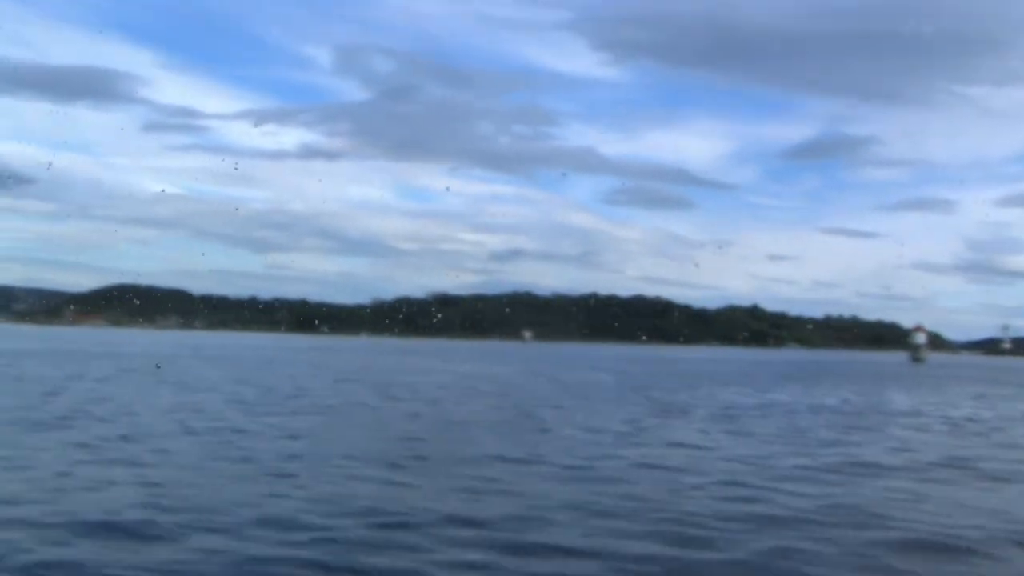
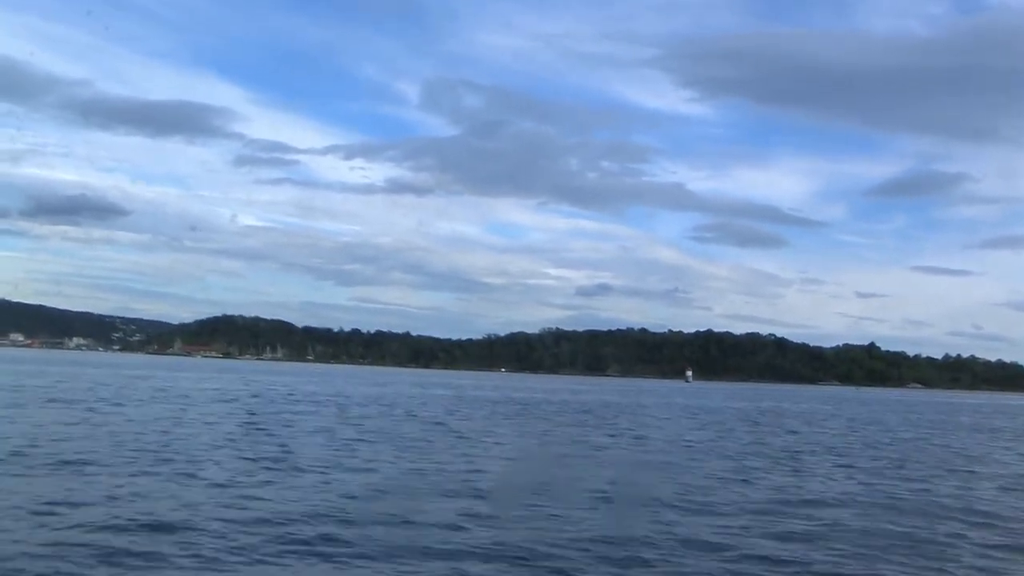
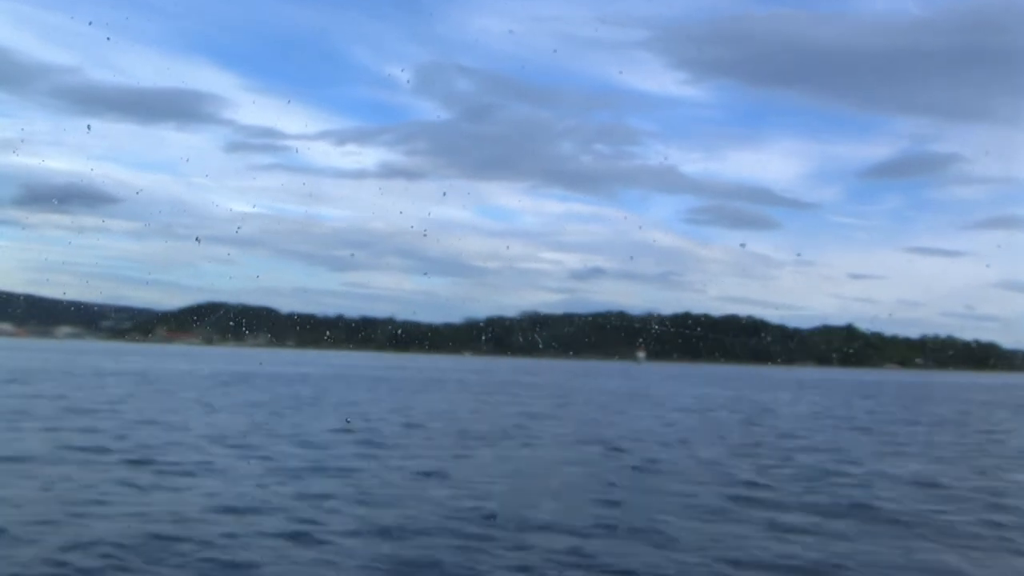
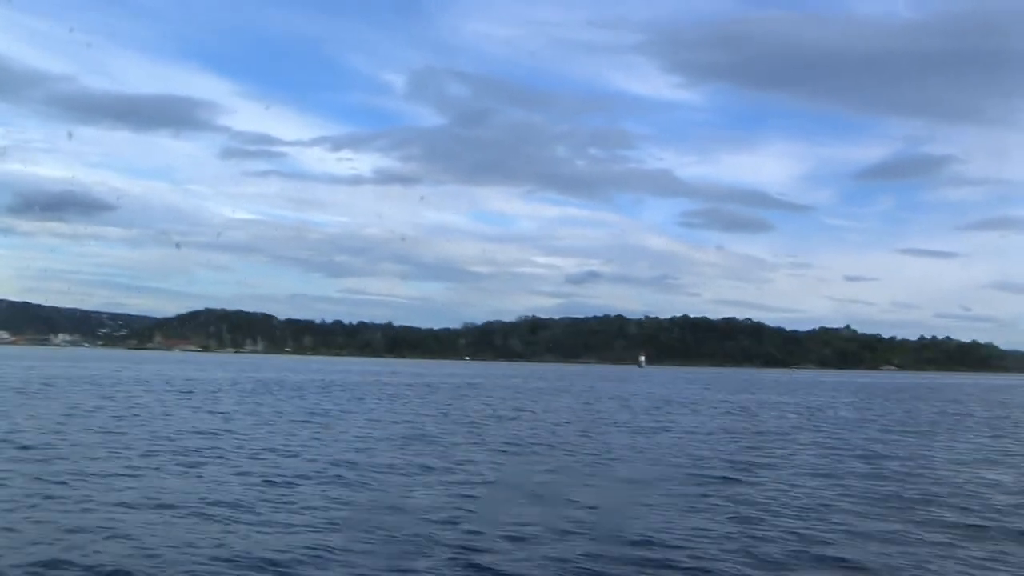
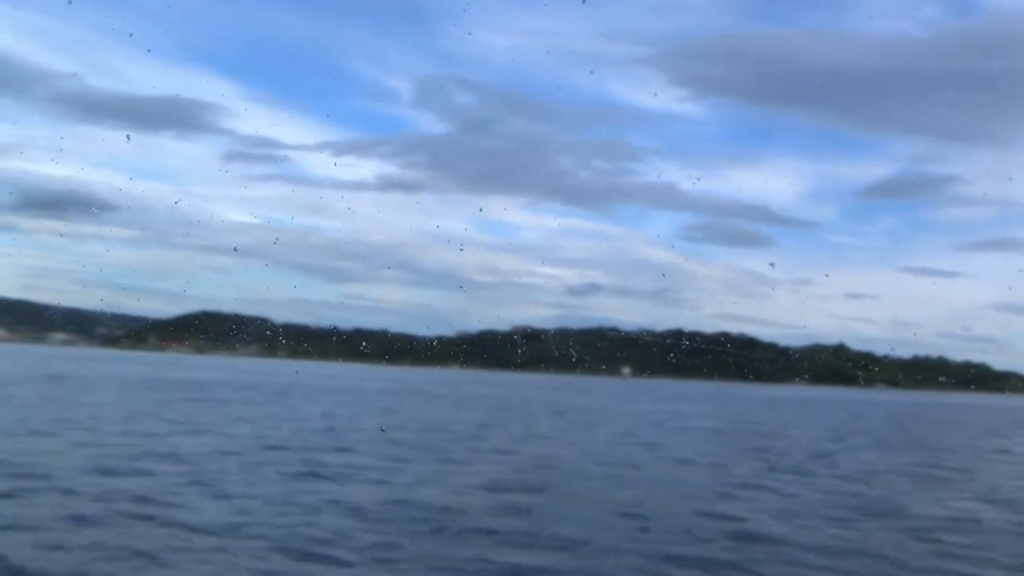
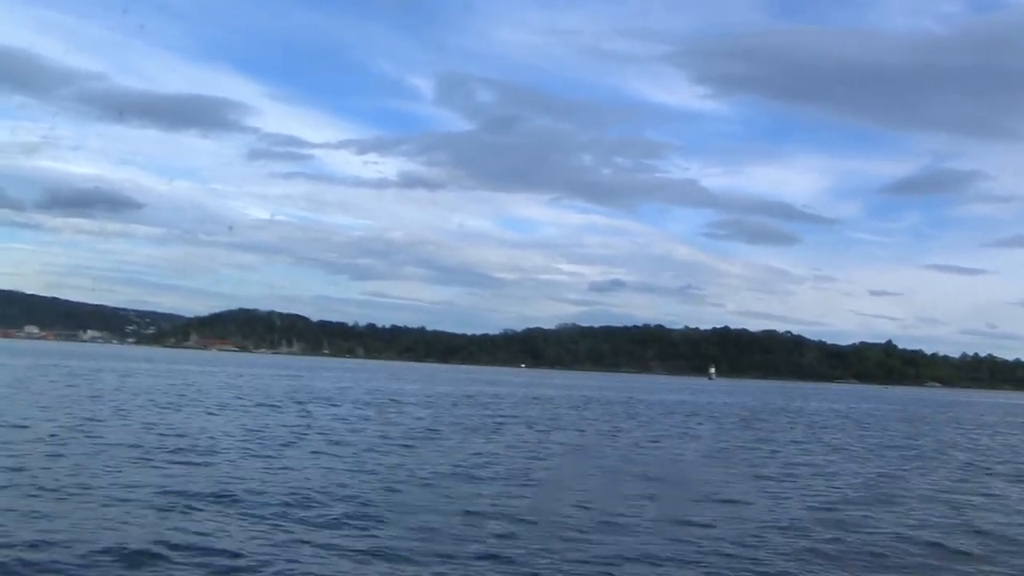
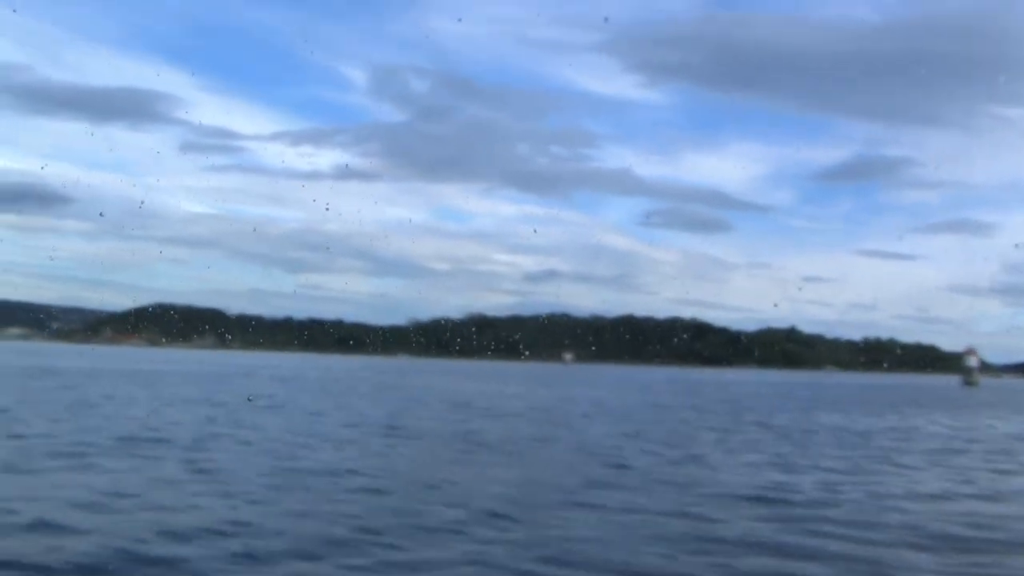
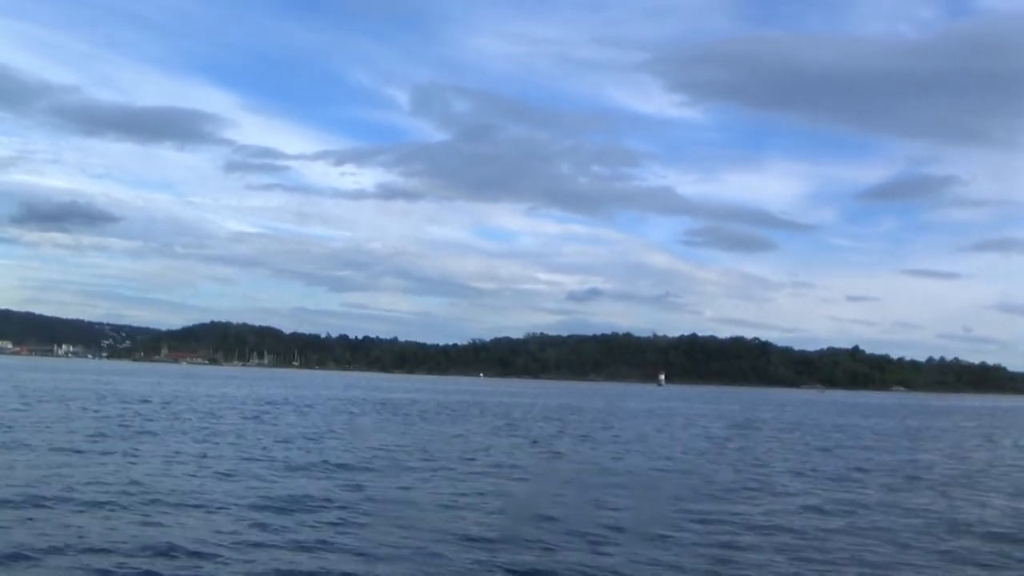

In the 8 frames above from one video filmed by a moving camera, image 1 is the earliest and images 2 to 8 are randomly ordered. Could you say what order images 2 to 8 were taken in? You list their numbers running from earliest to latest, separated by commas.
7, 5, 3, 4, 8, 2, 6
